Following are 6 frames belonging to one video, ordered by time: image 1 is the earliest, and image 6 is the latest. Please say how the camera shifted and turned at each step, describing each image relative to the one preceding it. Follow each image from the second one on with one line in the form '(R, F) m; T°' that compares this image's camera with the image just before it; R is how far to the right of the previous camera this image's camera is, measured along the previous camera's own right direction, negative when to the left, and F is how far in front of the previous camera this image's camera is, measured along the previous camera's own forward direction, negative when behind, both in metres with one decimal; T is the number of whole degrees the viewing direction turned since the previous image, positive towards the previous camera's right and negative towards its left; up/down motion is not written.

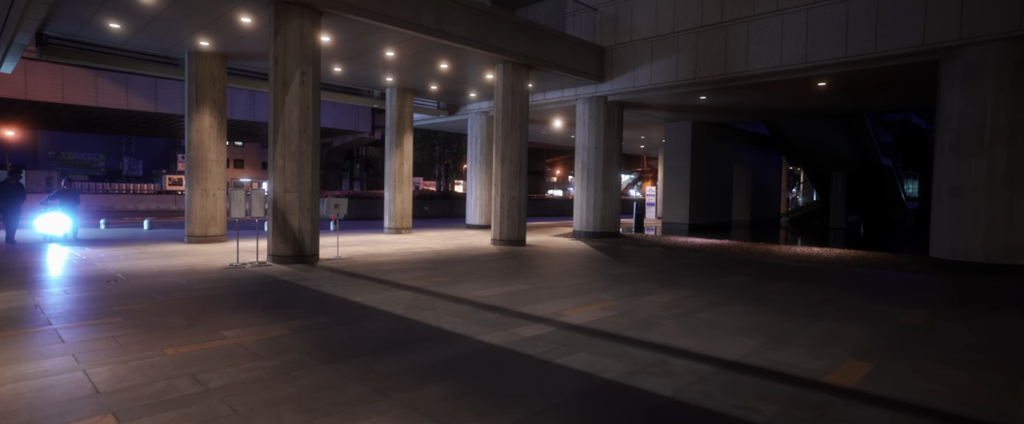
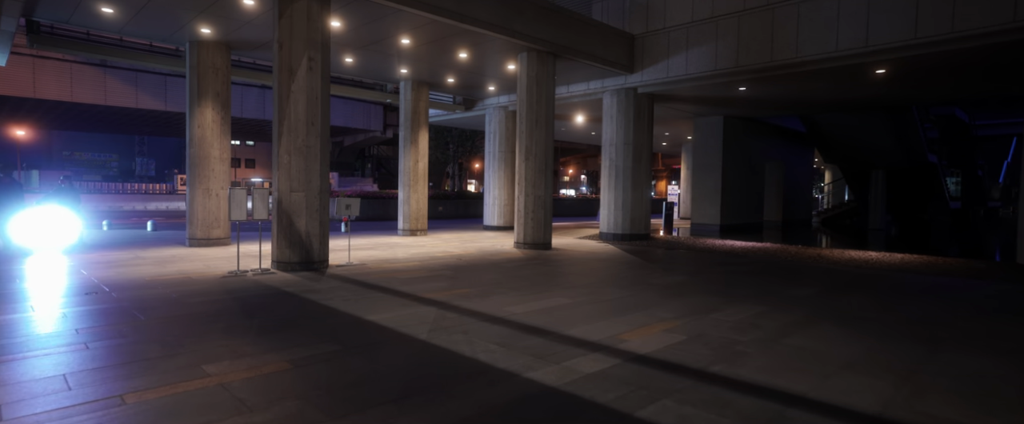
(-0.4, +1.4) m; -1°
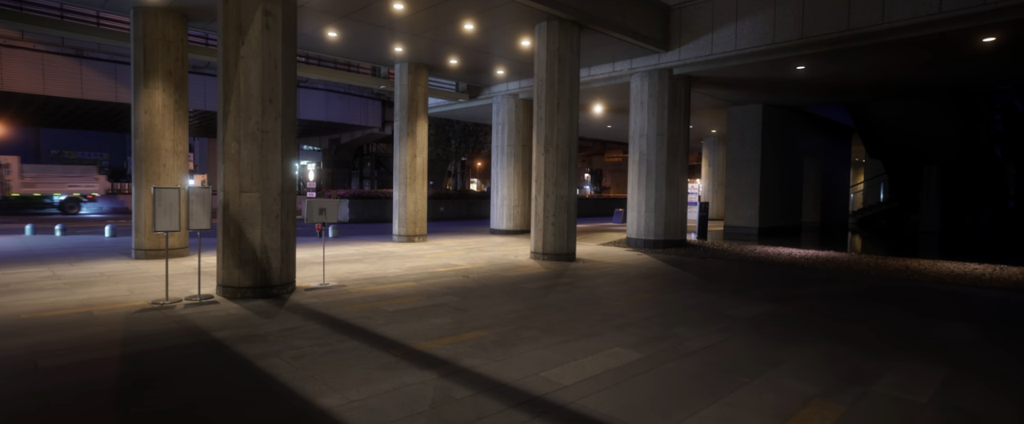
(-0.4, +3.0) m; 0°
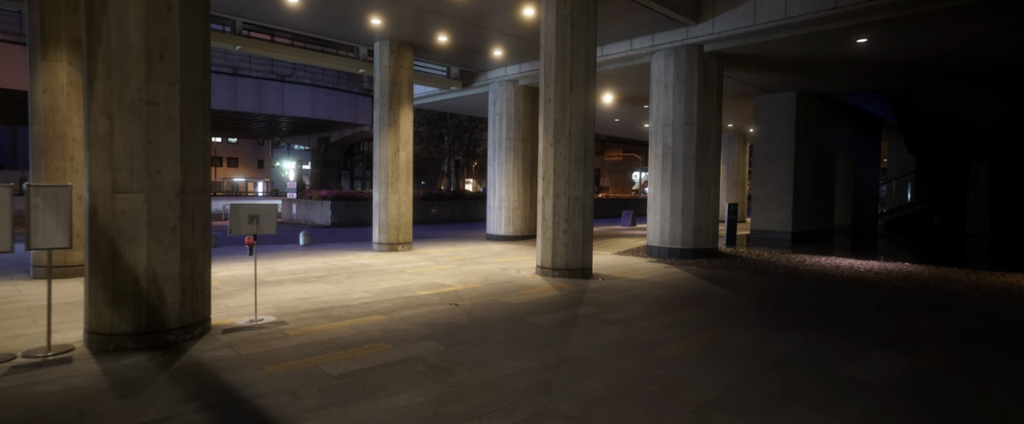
(-0.1, +2.8) m; 0°
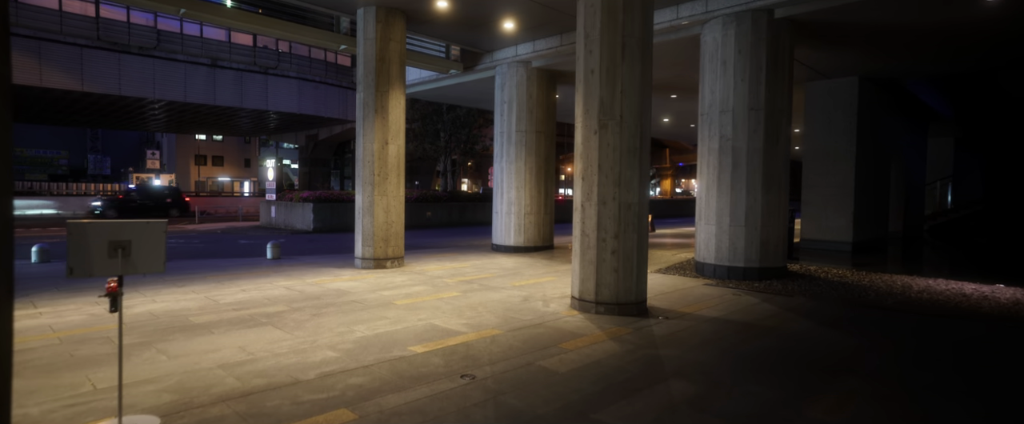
(-0.5, +3.1) m; +1°
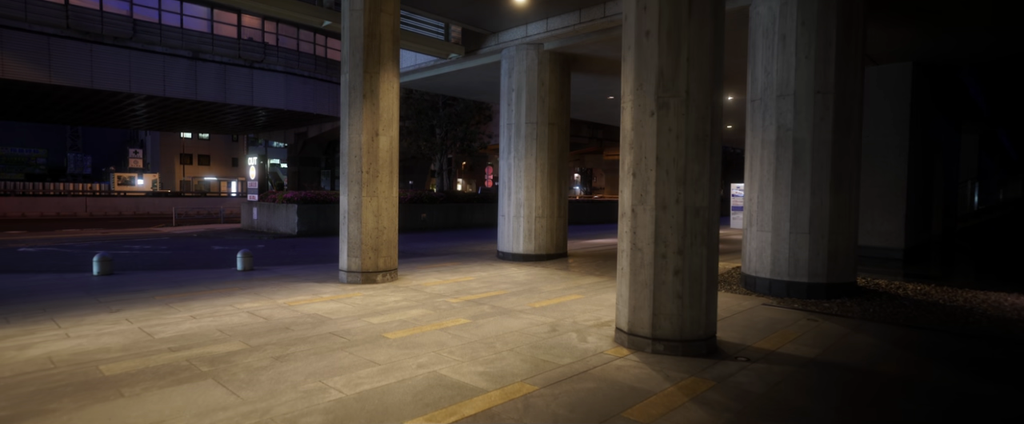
(-0.4, +2.1) m; +1°
